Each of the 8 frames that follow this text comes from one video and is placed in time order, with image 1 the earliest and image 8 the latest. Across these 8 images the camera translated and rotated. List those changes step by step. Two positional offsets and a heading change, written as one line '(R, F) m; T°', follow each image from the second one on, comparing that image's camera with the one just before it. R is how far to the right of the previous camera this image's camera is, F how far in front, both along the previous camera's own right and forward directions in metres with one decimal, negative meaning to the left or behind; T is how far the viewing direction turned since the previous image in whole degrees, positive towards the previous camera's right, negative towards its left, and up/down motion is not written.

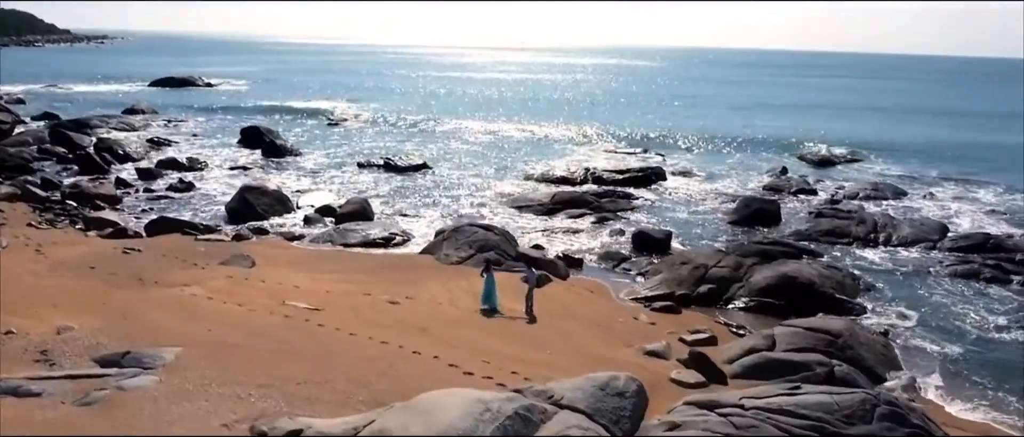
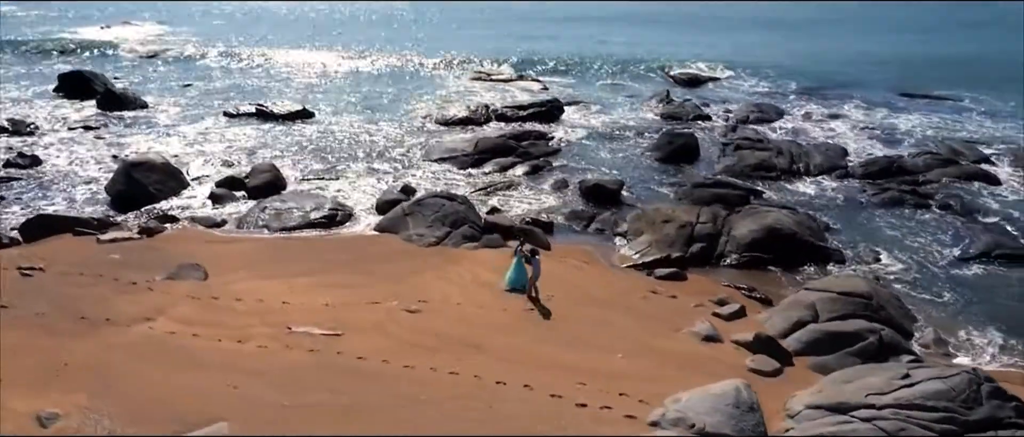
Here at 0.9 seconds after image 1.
(-3.7, +2.0) m; +15°
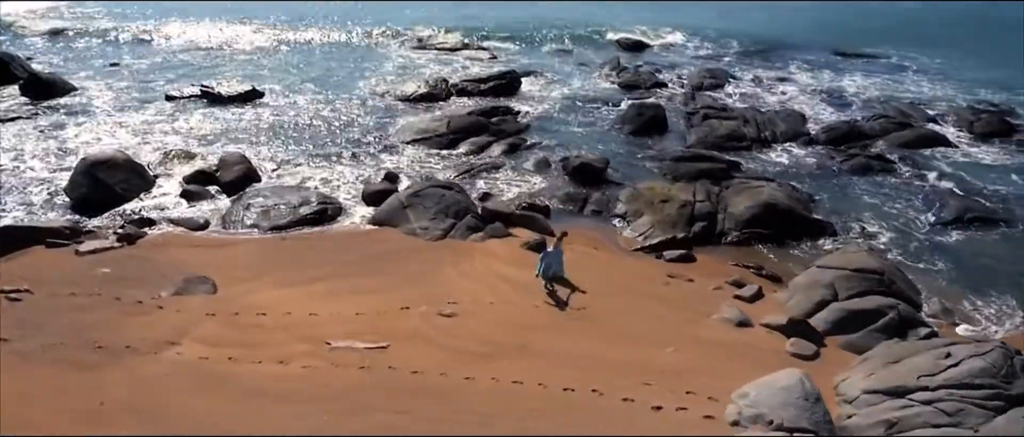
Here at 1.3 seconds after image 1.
(-2.0, +0.4) m; +6°
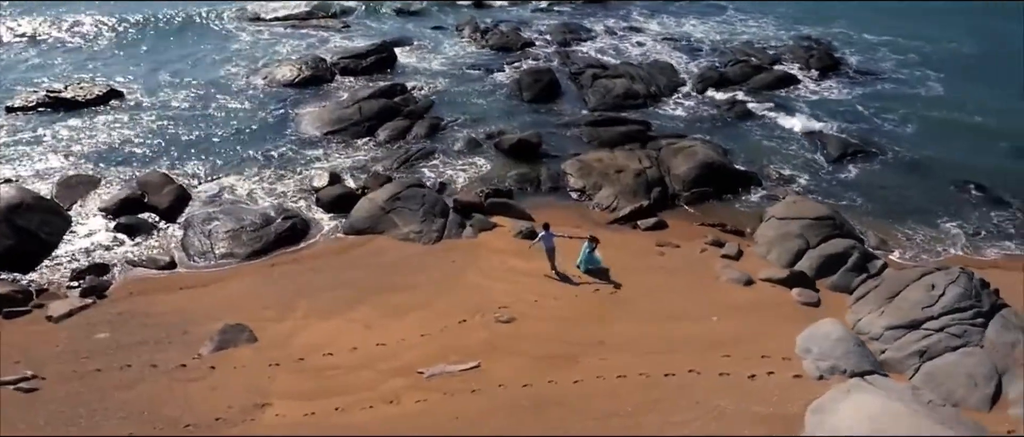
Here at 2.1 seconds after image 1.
(-4.2, +0.2) m; +16°
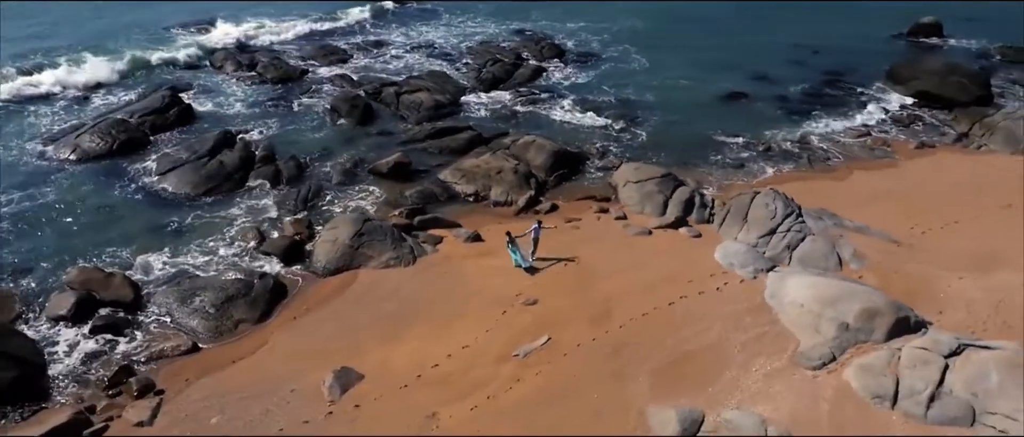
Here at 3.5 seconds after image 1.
(-7.3, -1.8) m; +26°
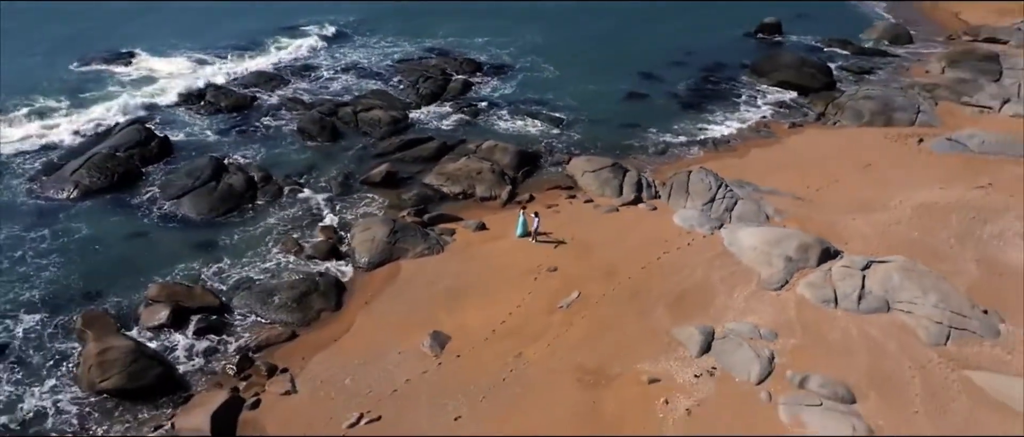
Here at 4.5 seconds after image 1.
(-4.6, -3.8) m; +11°
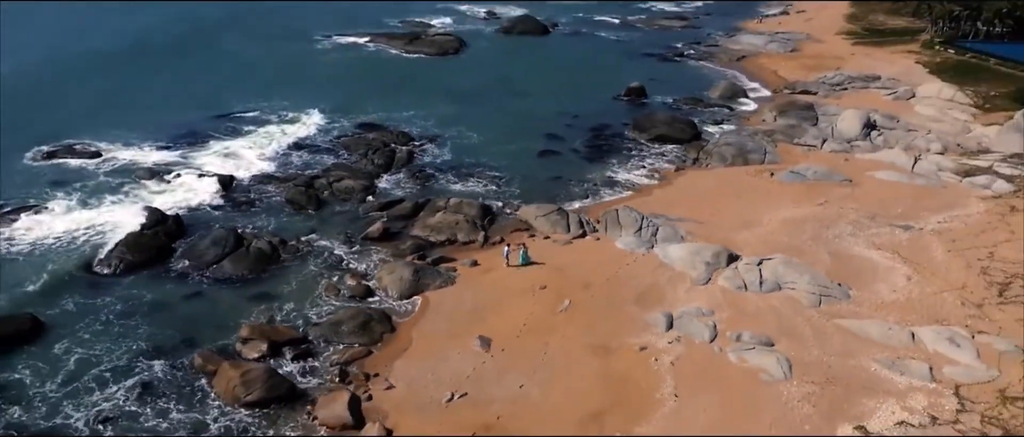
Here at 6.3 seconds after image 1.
(-5.2, -6.7) m; +11°
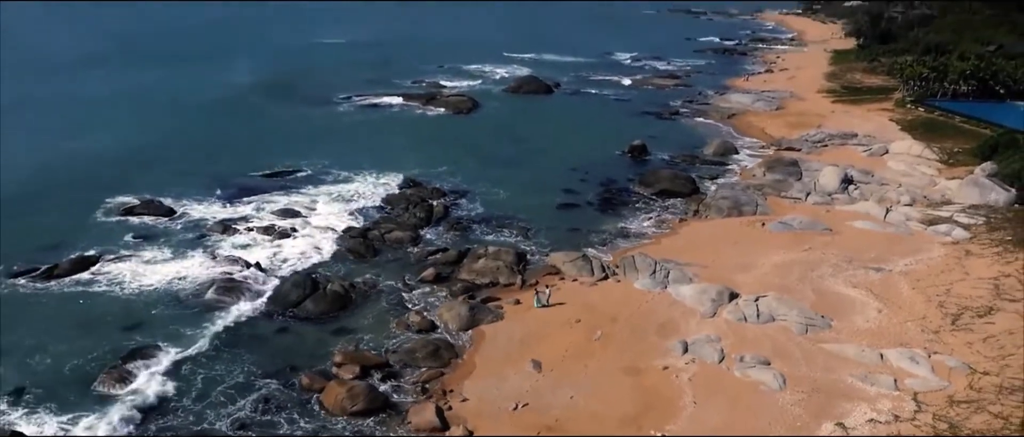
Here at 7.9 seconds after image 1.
(-2.2, -6.0) m; +1°
